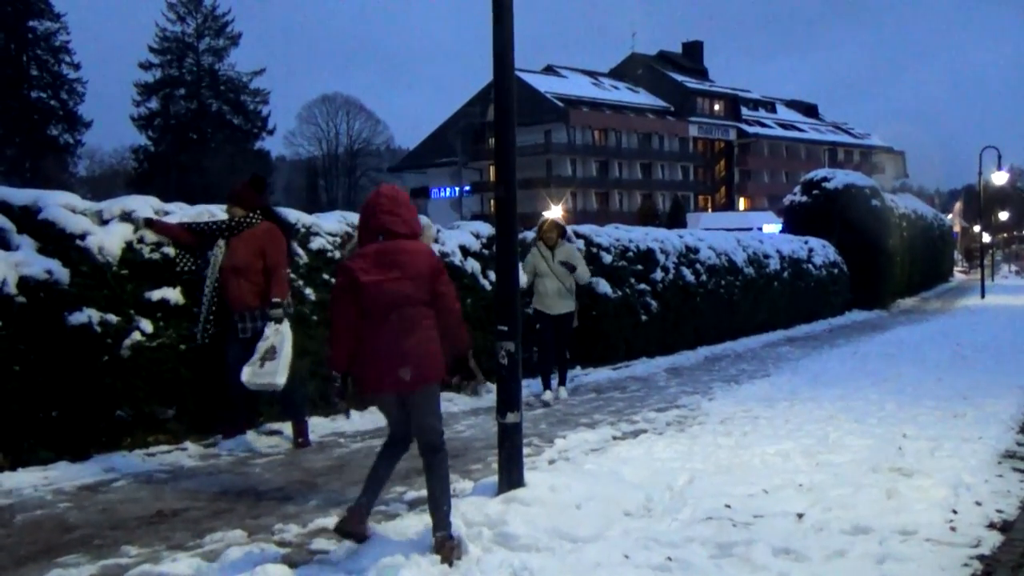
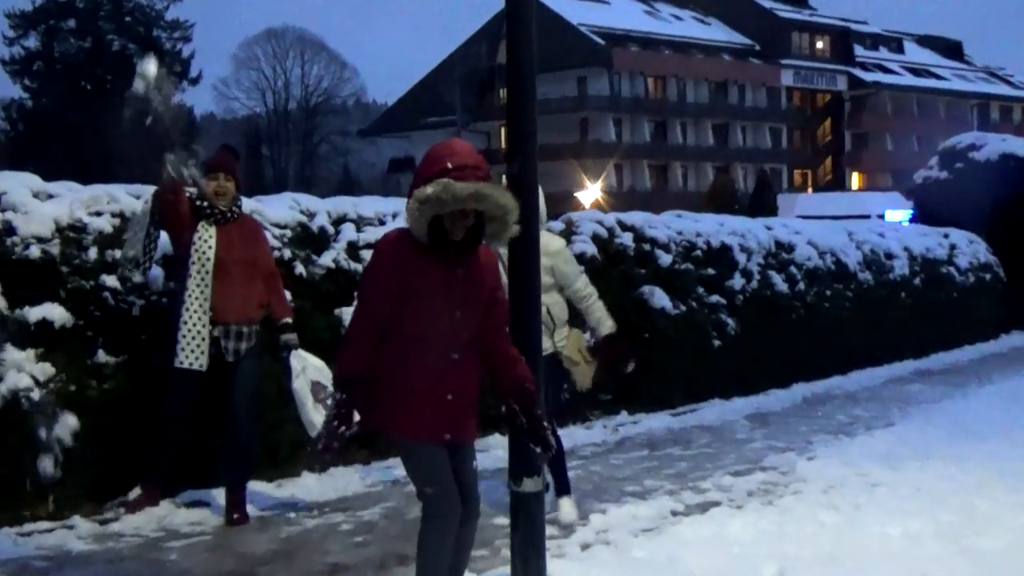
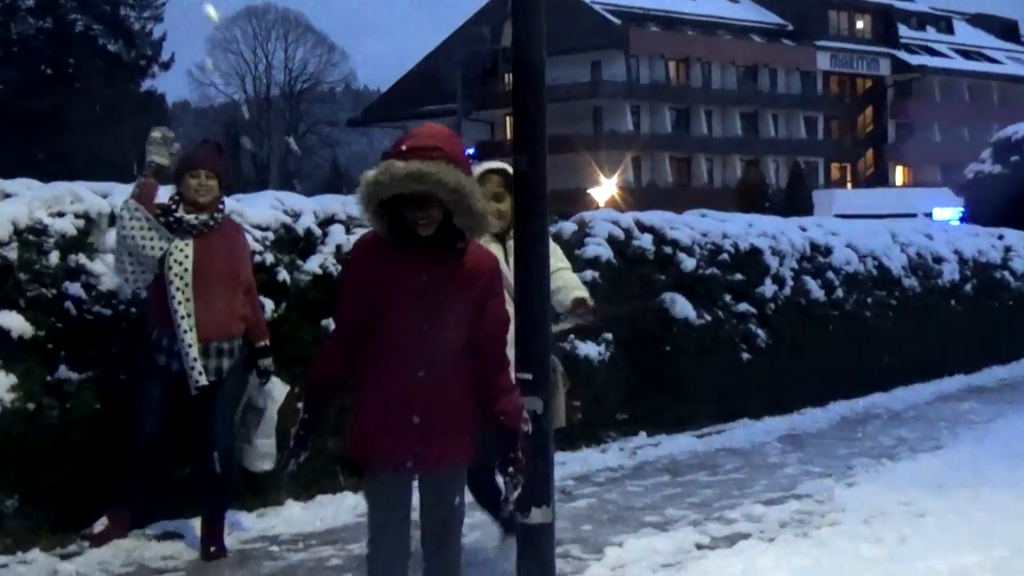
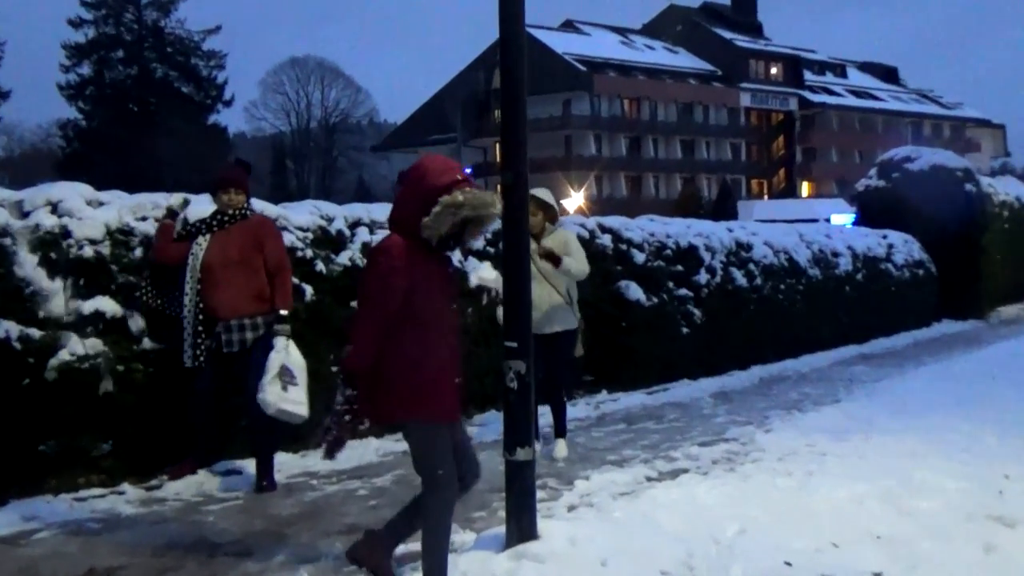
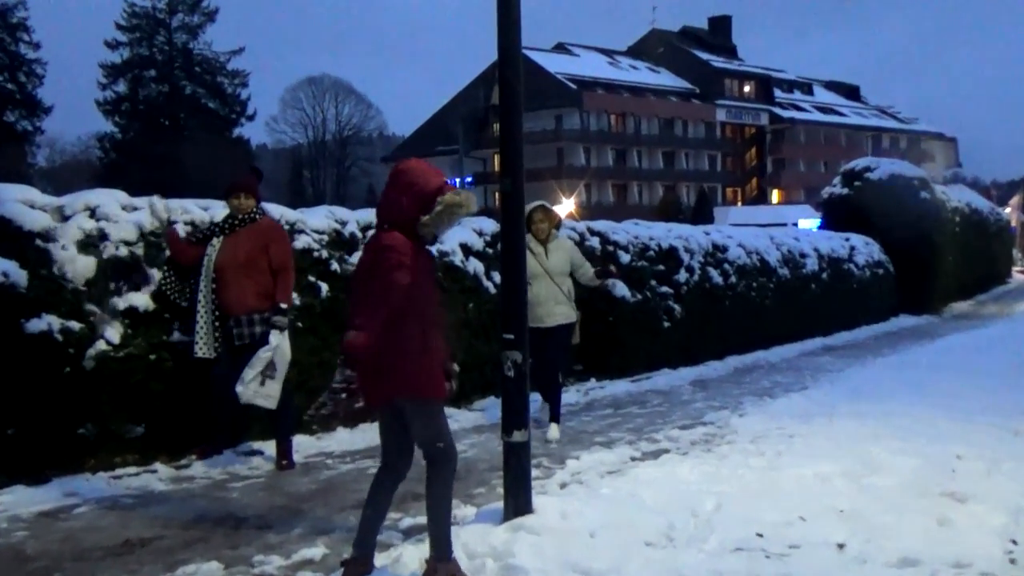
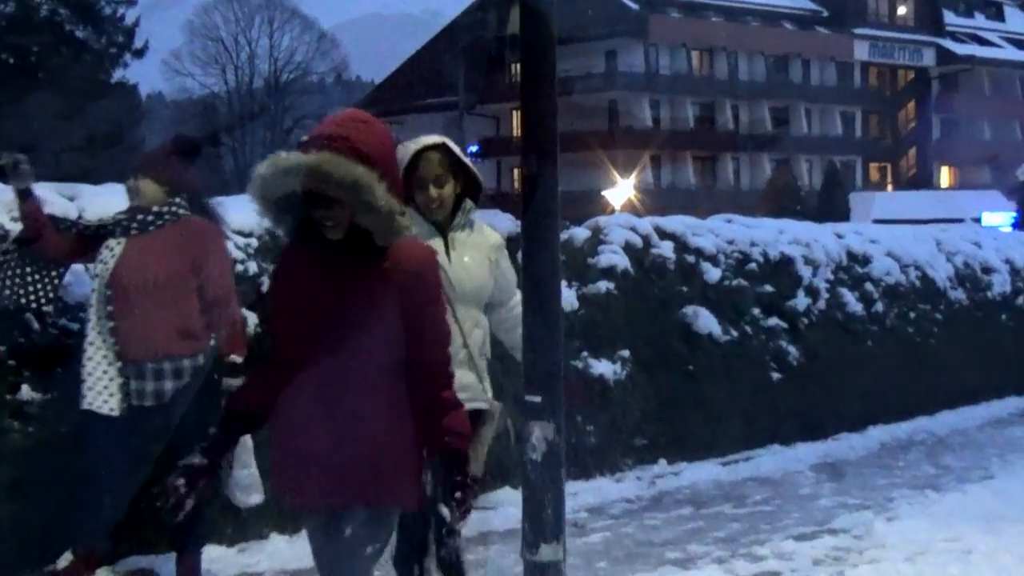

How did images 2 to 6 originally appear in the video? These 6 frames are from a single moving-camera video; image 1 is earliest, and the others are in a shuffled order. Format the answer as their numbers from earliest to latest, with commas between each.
5, 4, 2, 3, 6
